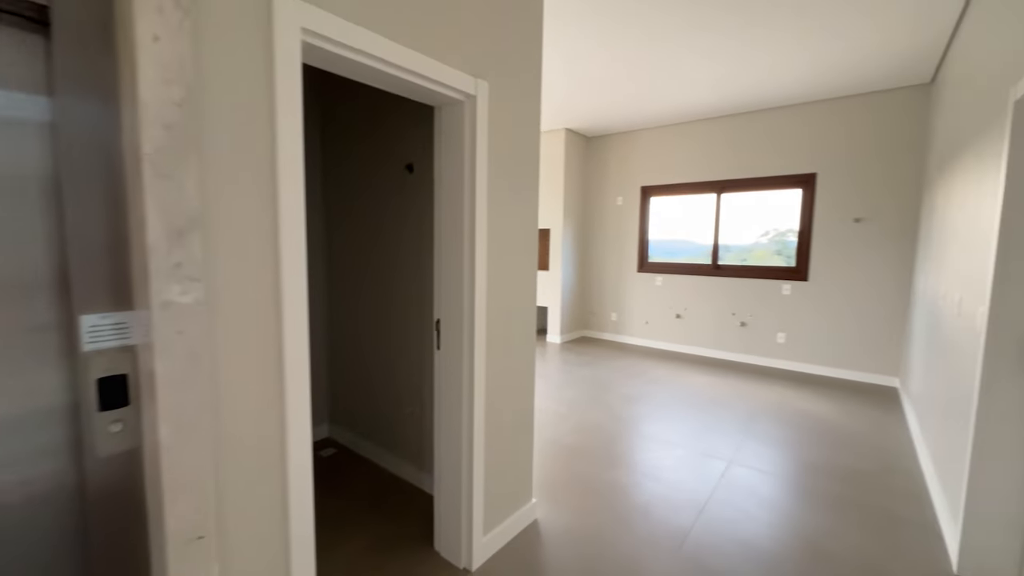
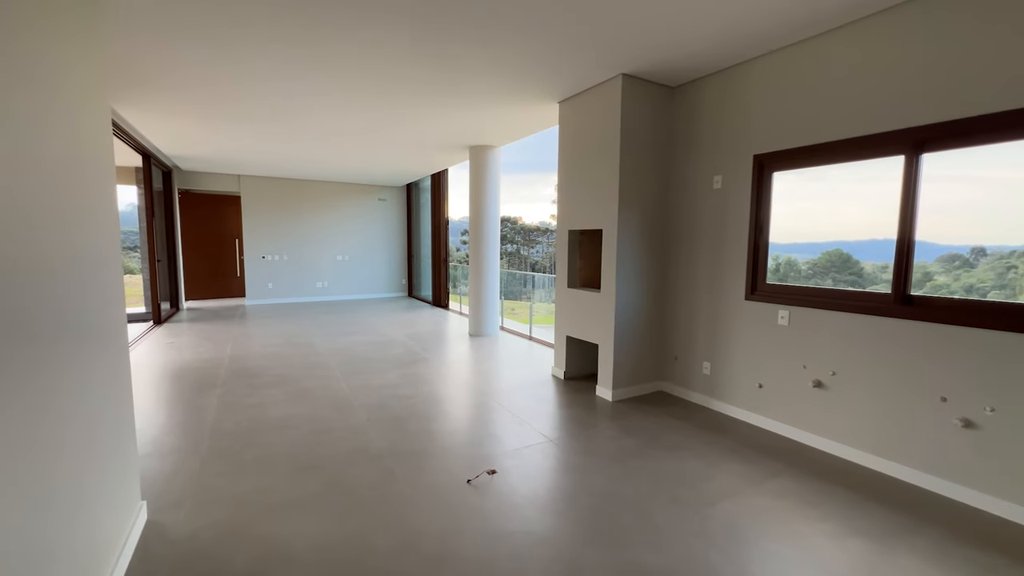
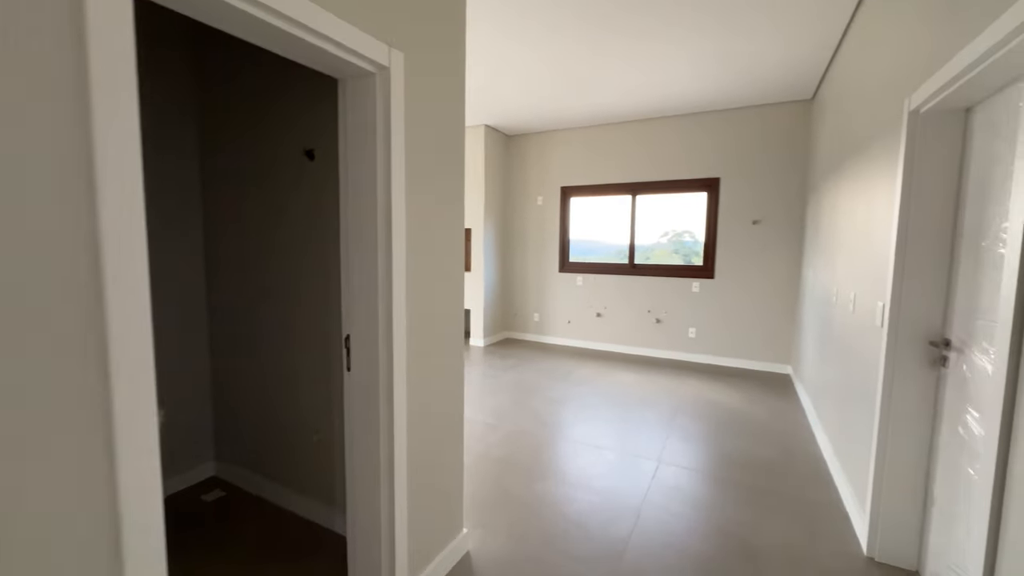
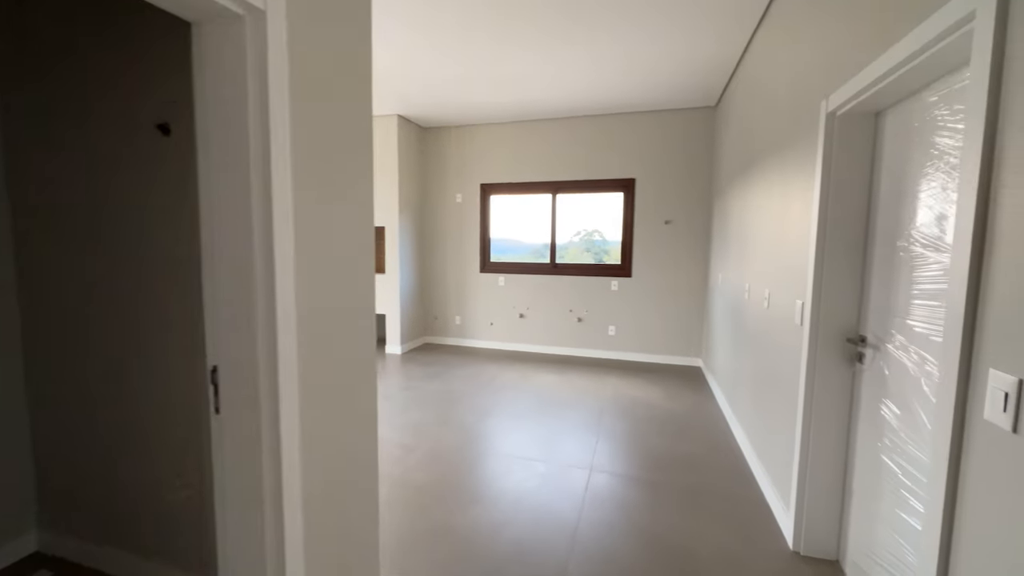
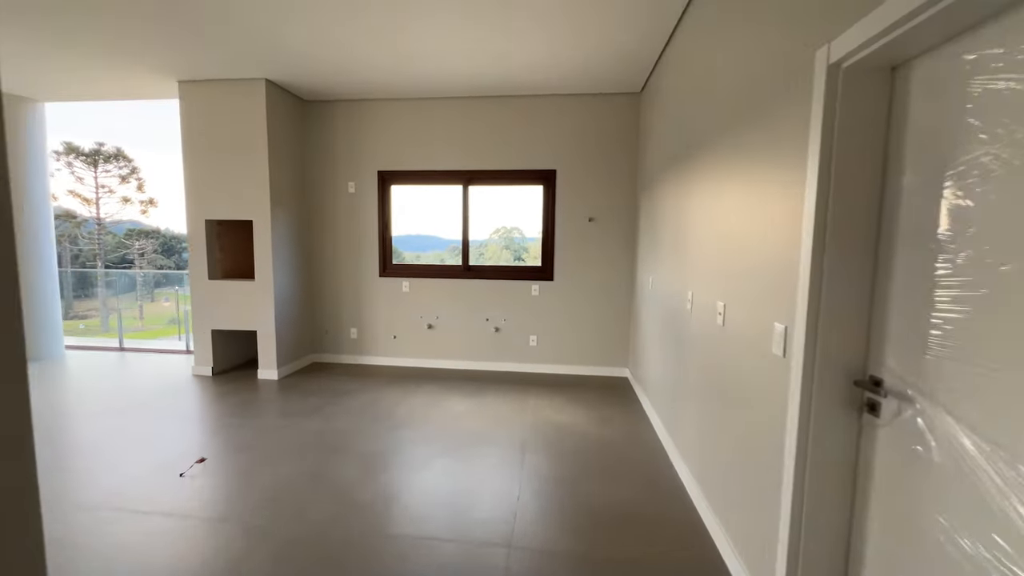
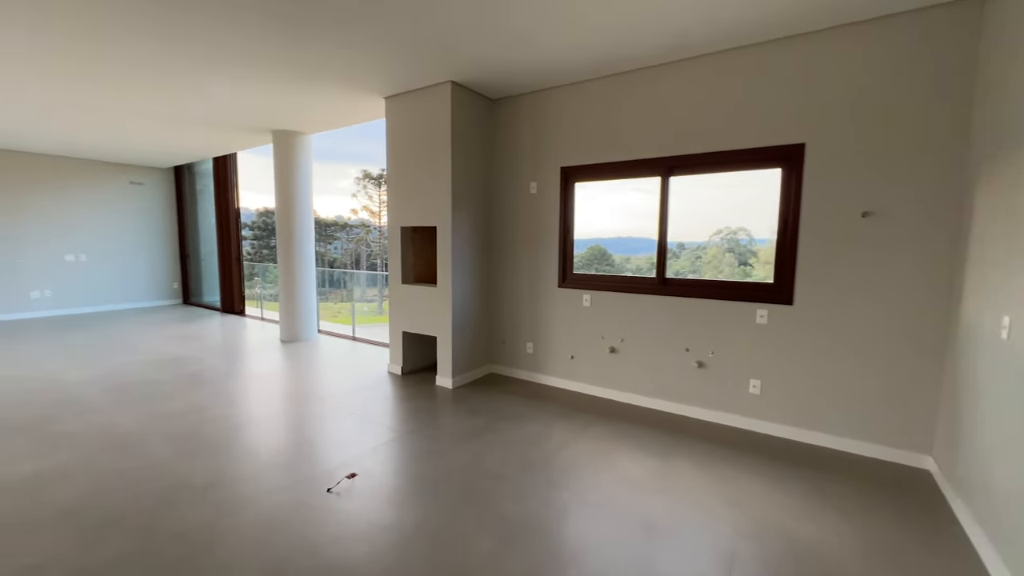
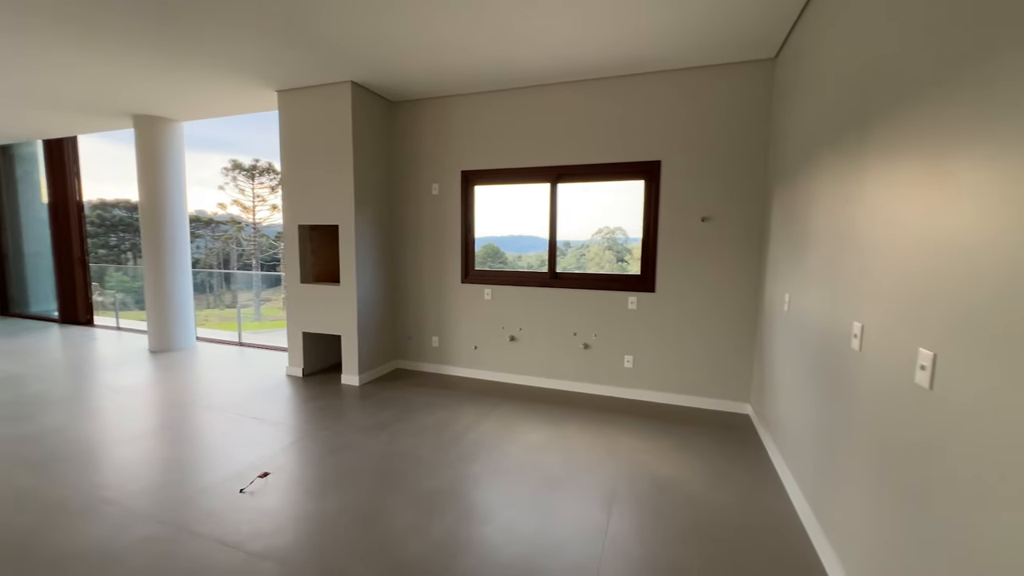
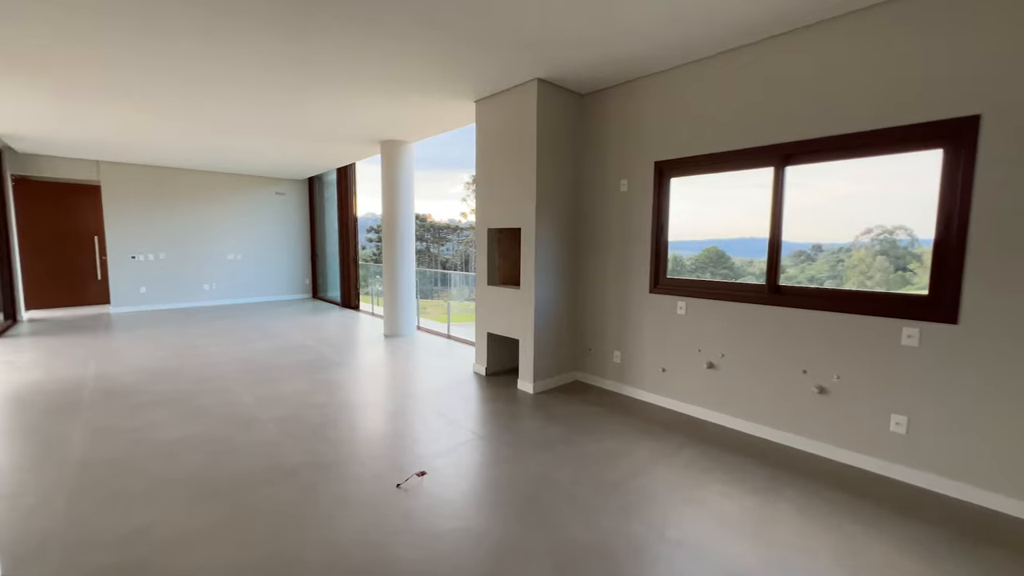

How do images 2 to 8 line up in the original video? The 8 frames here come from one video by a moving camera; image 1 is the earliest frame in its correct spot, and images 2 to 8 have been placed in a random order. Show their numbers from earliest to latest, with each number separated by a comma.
3, 4, 5, 7, 6, 8, 2
